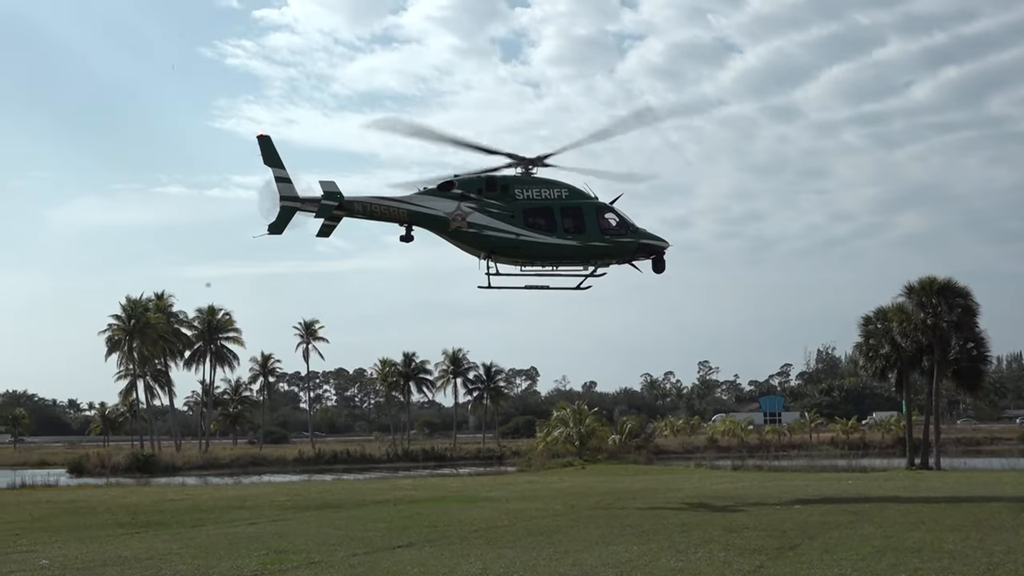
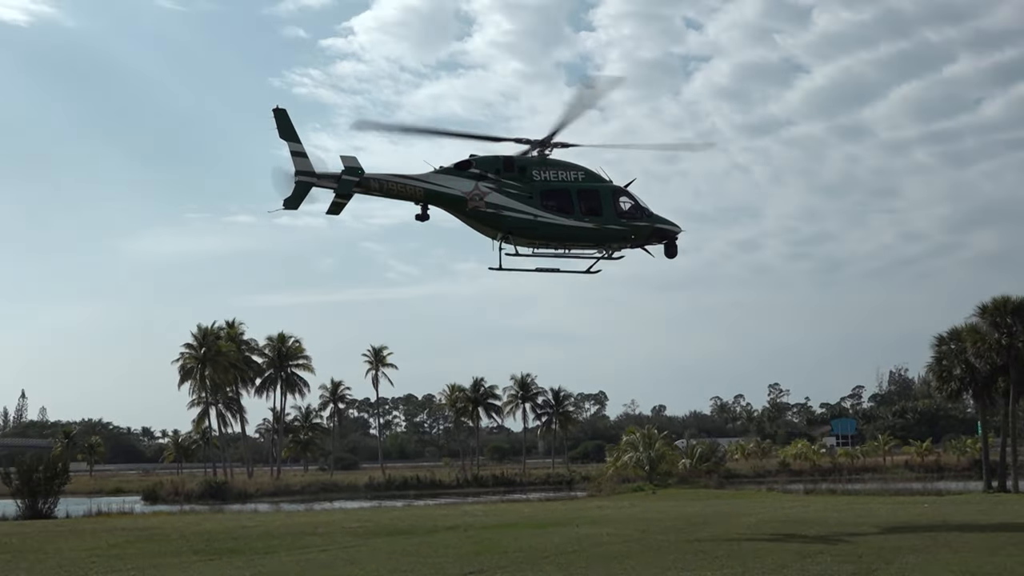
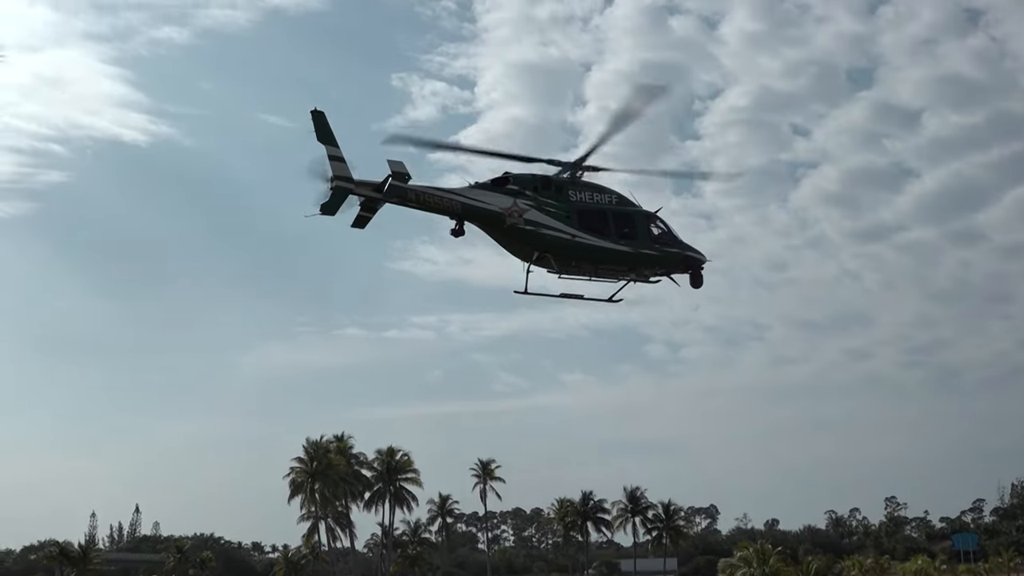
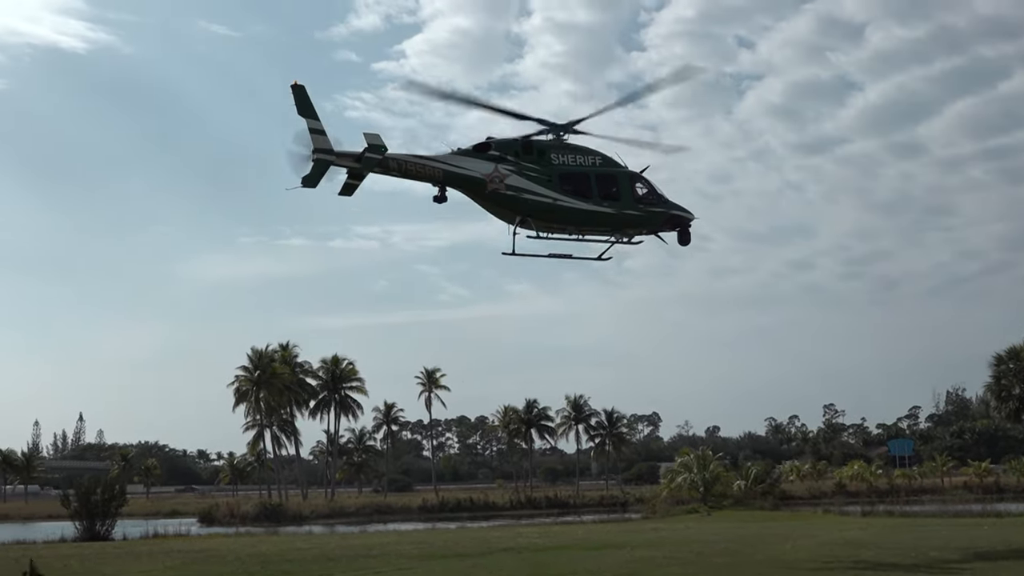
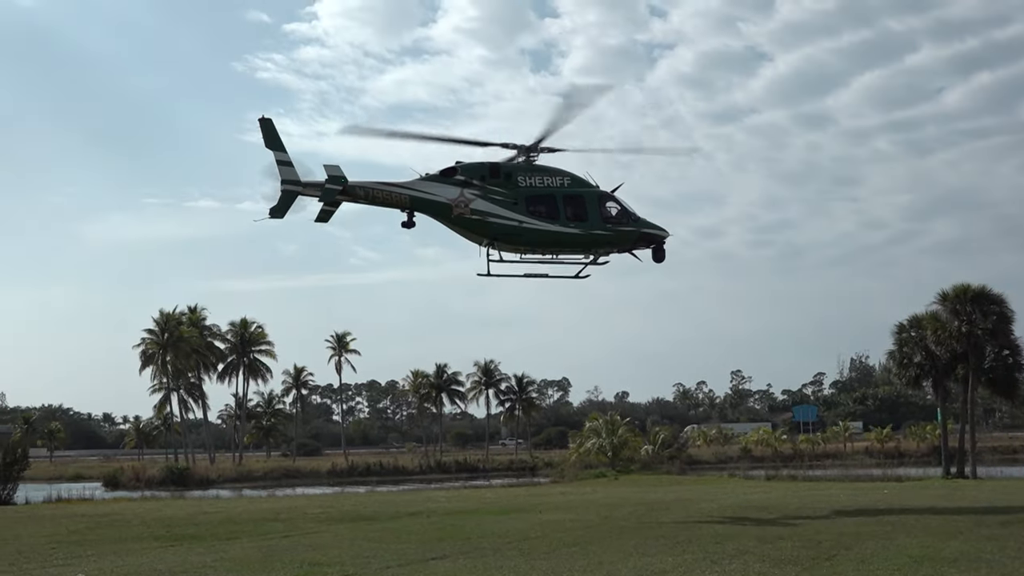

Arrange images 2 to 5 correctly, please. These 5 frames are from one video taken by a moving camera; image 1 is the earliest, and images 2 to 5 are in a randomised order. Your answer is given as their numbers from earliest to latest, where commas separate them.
5, 2, 4, 3
